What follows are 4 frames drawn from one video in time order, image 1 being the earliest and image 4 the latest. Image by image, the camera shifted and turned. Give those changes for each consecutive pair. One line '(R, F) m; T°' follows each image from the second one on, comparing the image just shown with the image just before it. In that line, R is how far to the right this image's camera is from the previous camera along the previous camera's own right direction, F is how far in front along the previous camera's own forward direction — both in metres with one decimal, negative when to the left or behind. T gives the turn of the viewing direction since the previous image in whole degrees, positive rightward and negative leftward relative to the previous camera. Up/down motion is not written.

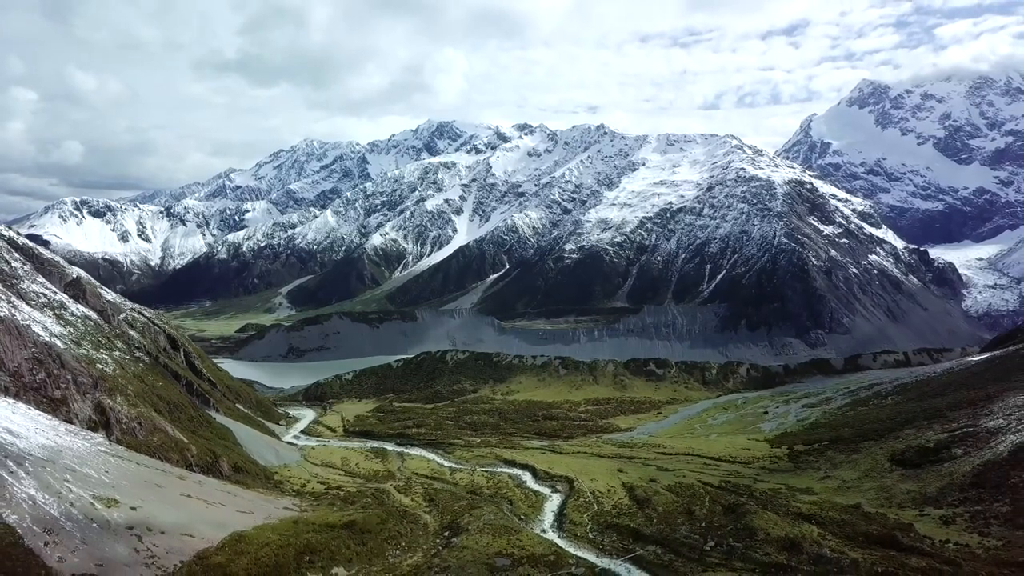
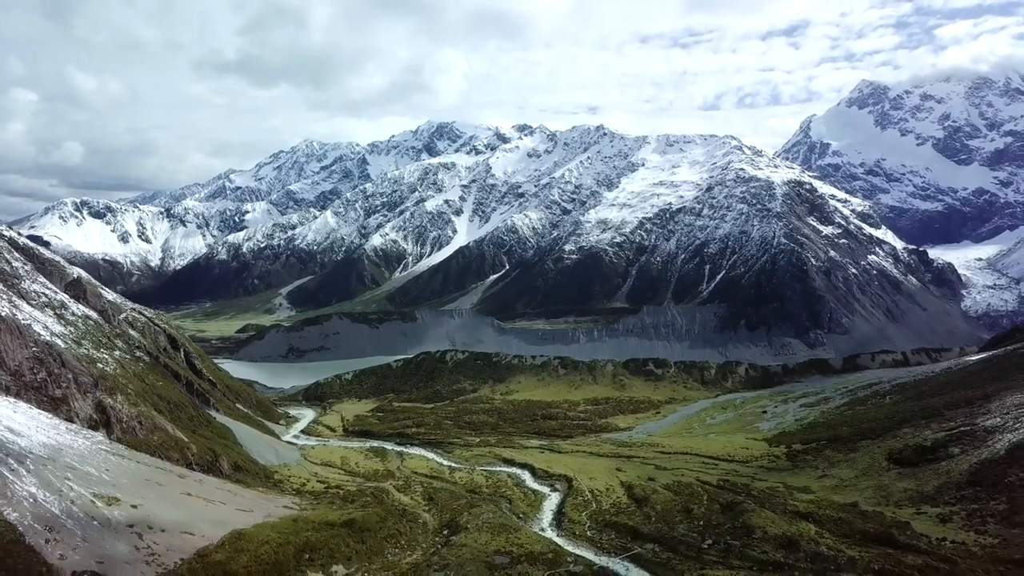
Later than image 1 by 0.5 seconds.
(+0.1, -0.2) m; 0°
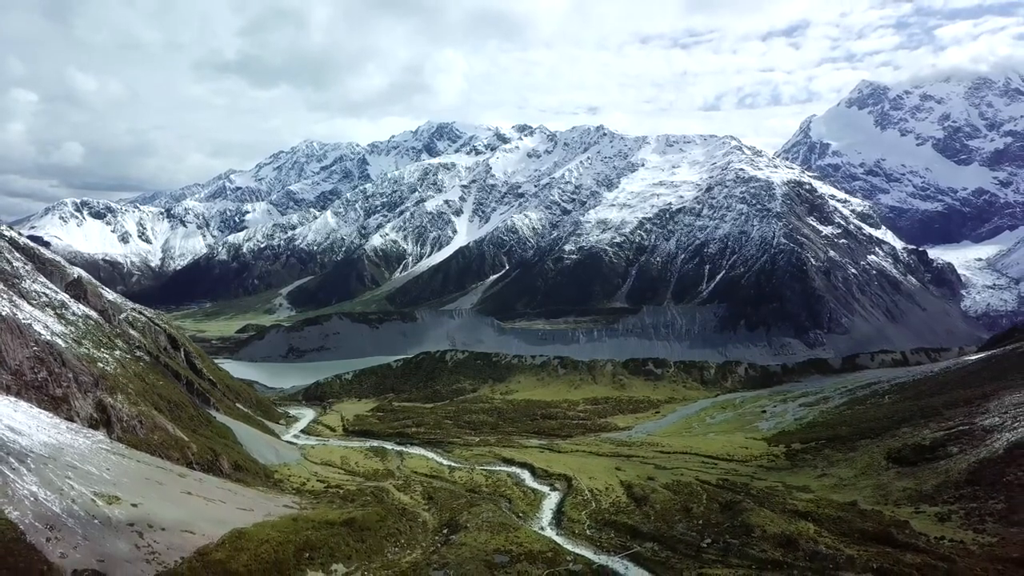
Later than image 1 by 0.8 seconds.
(0.0, -0.1) m; 0°
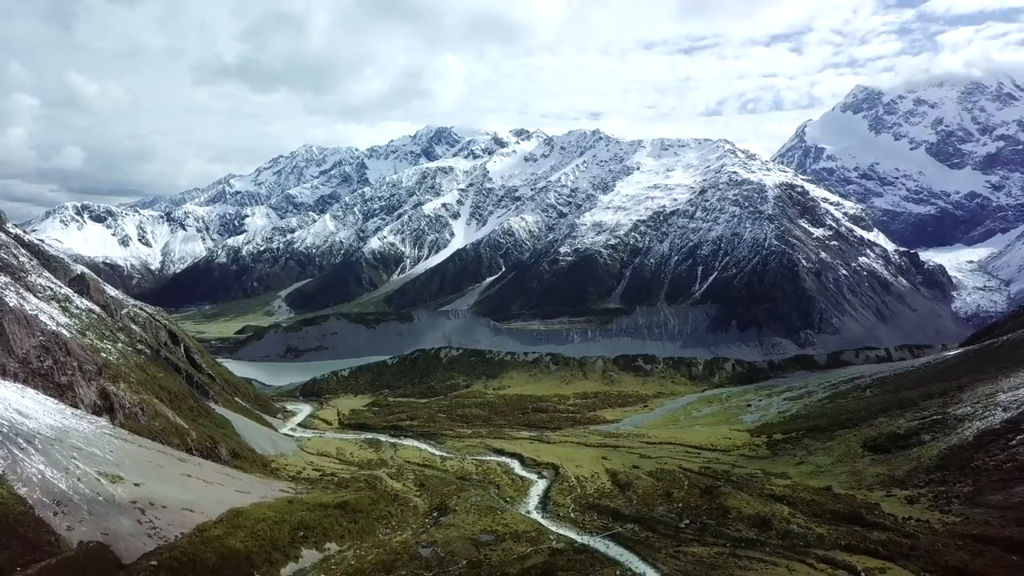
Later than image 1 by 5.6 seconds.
(+1.0, -2.2) m; 0°
